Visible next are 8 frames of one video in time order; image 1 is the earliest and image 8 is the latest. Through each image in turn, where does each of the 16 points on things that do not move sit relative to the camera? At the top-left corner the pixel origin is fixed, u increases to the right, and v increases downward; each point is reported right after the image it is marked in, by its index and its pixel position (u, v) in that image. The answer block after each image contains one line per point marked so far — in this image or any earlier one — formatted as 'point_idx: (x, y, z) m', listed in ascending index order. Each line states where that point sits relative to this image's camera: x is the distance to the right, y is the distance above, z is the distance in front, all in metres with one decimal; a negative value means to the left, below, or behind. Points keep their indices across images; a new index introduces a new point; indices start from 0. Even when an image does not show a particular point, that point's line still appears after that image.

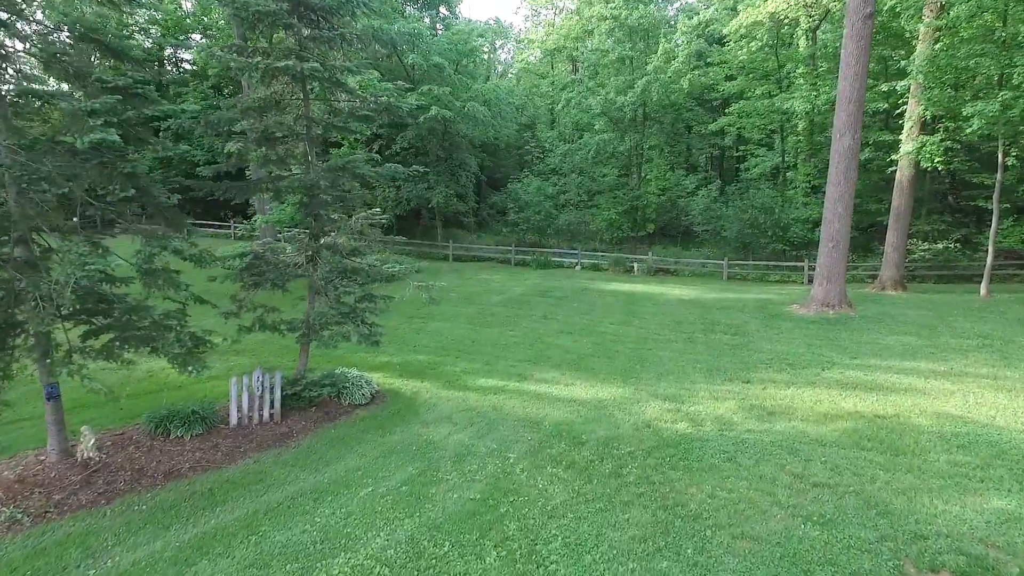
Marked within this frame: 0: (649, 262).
0: (+3.9, +0.7, +17.7) m
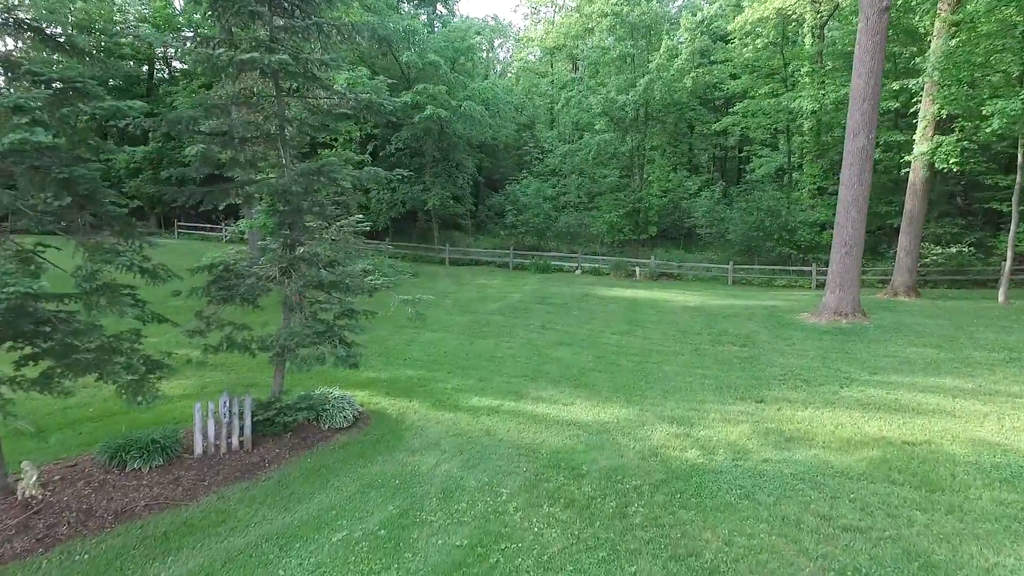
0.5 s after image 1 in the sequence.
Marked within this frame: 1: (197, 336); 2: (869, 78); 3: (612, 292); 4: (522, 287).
0: (+3.9, +0.6, +17.2) m
1: (-2.7, -0.4, +5.3) m
2: (+5.8, +3.4, +10.2) m
3: (+2.4, -0.1, +14.7) m
4: (+0.2, 0.0, +14.8) m
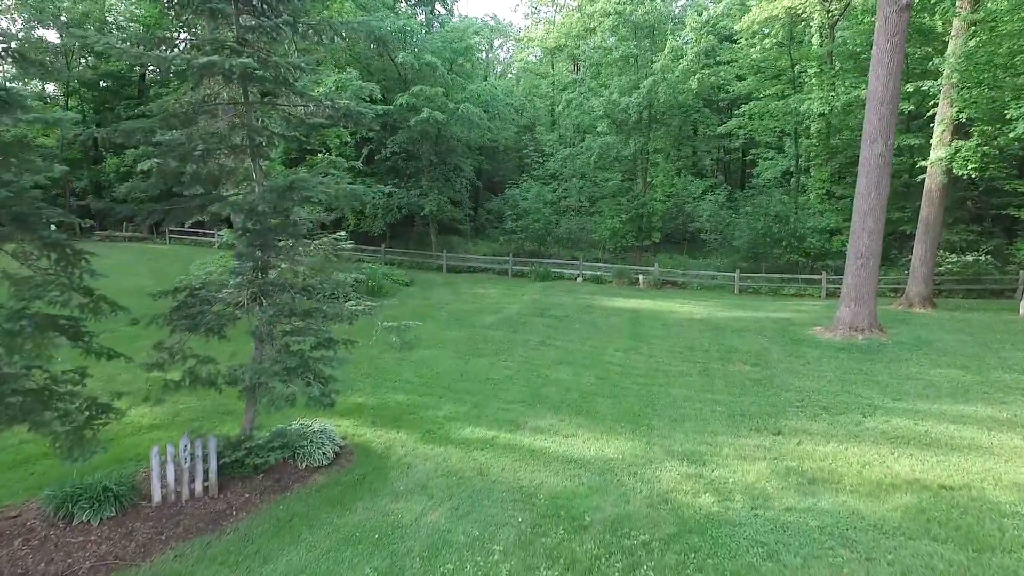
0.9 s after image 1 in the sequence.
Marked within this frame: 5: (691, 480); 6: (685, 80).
0: (+3.9, +0.4, +16.6) m
1: (-2.8, -0.6, +4.8) m
2: (+5.8, +3.2, +9.6) m
3: (+2.3, -0.3, +14.1) m
4: (+0.2, -0.2, +14.3) m
5: (+1.6, -1.7, +5.4) m
6: (+4.4, +5.2, +15.5) m
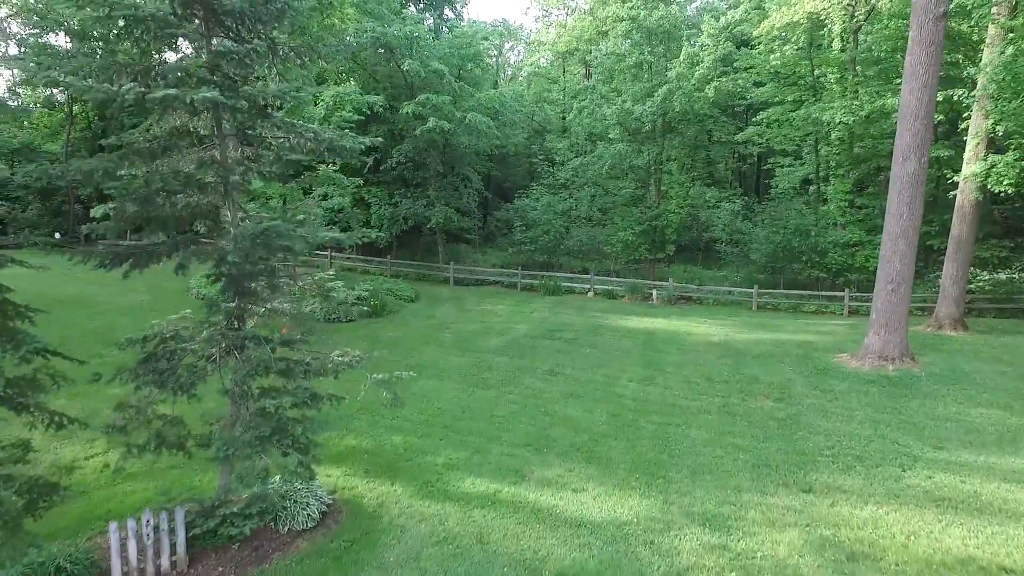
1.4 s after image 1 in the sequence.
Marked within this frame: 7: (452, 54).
0: (+4.1, 0.0, +16.0) m
1: (-2.7, -1.0, +4.3) m
2: (+5.9, +2.8, +9.0) m
3: (+2.5, -0.7, +13.5) m
4: (+0.4, -0.6, +13.7) m
5: (+1.6, -2.1, +4.8) m
6: (+4.6, +4.8, +14.9) m
7: (-1.7, +6.6, +17.6) m
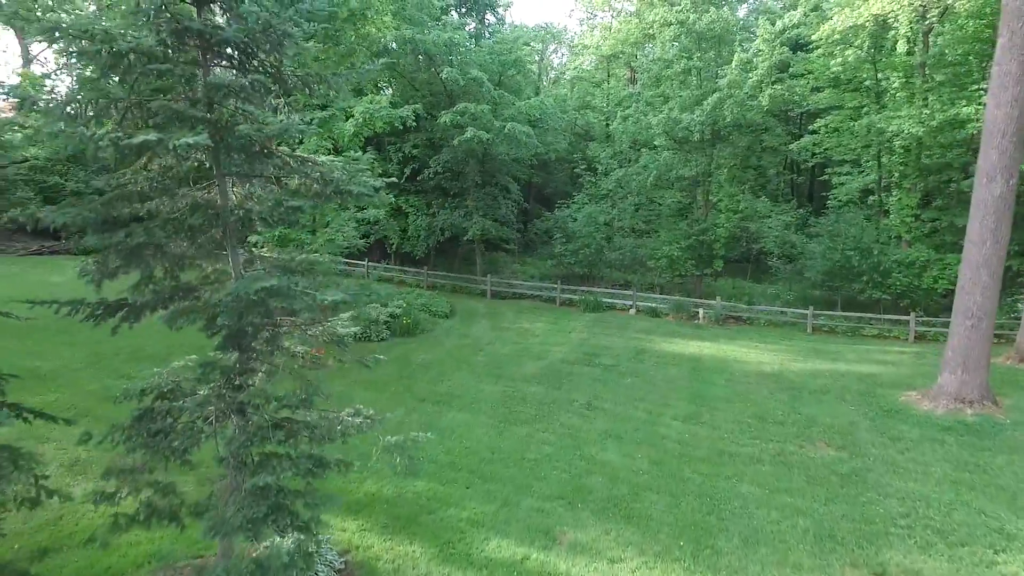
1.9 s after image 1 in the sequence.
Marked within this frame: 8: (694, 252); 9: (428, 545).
0: (+5.0, -0.5, +15.2) m
1: (-2.6, -1.4, +3.9) m
2: (+6.4, +2.3, +8.0) m
3: (+3.3, -1.2, +12.8) m
4: (+1.2, -1.0, +13.1) m
5: (+1.7, -2.5, +4.1) m
6: (+5.5, +4.3, +14.0) m
7: (-0.5, +6.3, +17.1) m
8: (+4.8, +1.0, +16.5) m
9: (-0.7, -2.3, +5.5) m
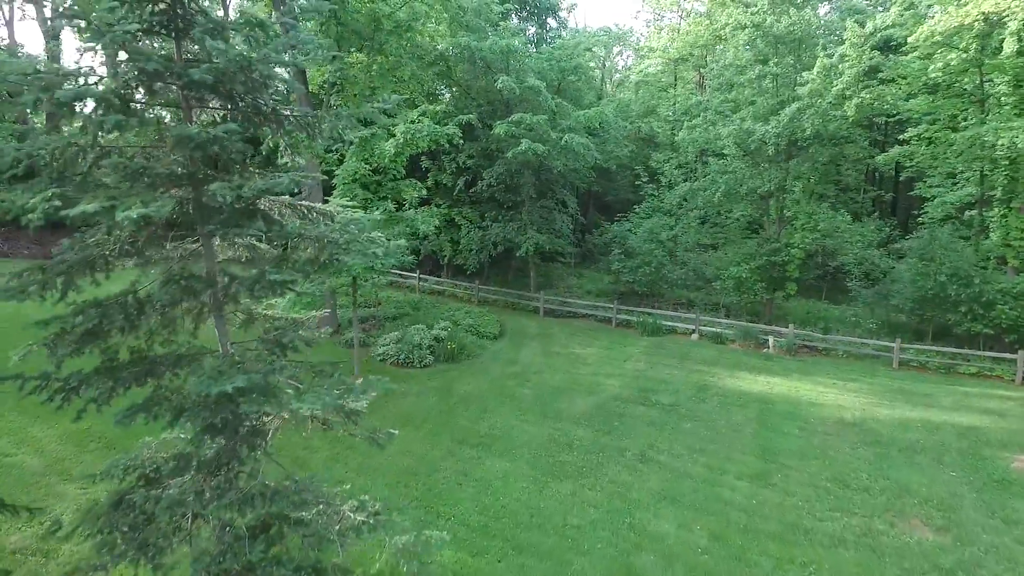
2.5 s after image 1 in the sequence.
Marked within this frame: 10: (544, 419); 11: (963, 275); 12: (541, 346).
0: (+6.2, -1.1, +13.9) m
1: (-2.4, -1.8, +3.4) m
2: (+7.0, +1.7, +6.6) m
3: (+4.2, -1.7, +11.7) m
4: (+2.2, -1.5, +12.2) m
5: (+1.8, -3.0, +3.2) m
6: (+6.7, +3.7, +12.7) m
7: (+1.1, +5.8, +16.3) m
8: (+6.2, +0.4, +15.2) m
9: (-0.5, -2.7, +4.8) m
10: (+0.5, -1.9, +9.2) m
11: (+9.8, +0.3, +13.5) m
12: (+0.6, -1.3, +13.5) m
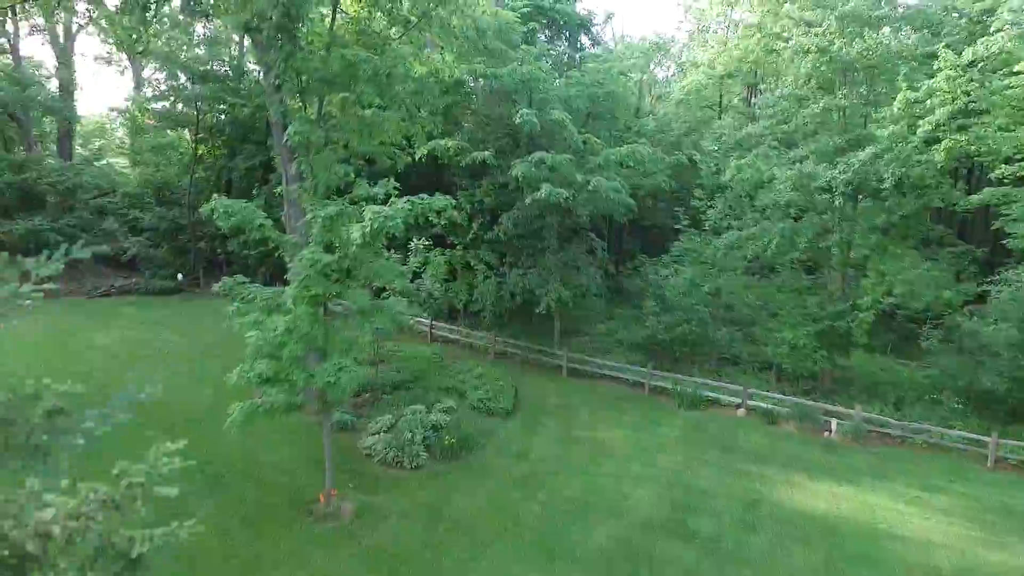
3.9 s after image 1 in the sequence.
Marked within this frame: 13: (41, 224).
0: (+6.5, -2.5, +11.7) m
1: (-2.8, -3.1, +1.7) m
2: (+6.9, +0.3, +4.3) m
3: (+4.4, -3.1, +9.6) m
4: (+2.4, -2.9, +10.2) m
5: (+1.5, -4.3, +1.3) m
6: (+7.0, +2.3, +10.4) m
7: (+1.6, +4.5, +14.4) m
8: (+6.6, -1.0, +13.0) m
9: (-0.8, -4.0, +3.0) m
10: (+0.5, -3.3, +7.4) m
11: (+10.1, -1.2, +11.1) m
12: (+0.9, -2.6, +11.6) m
13: (-14.9, +2.0, +19.6) m
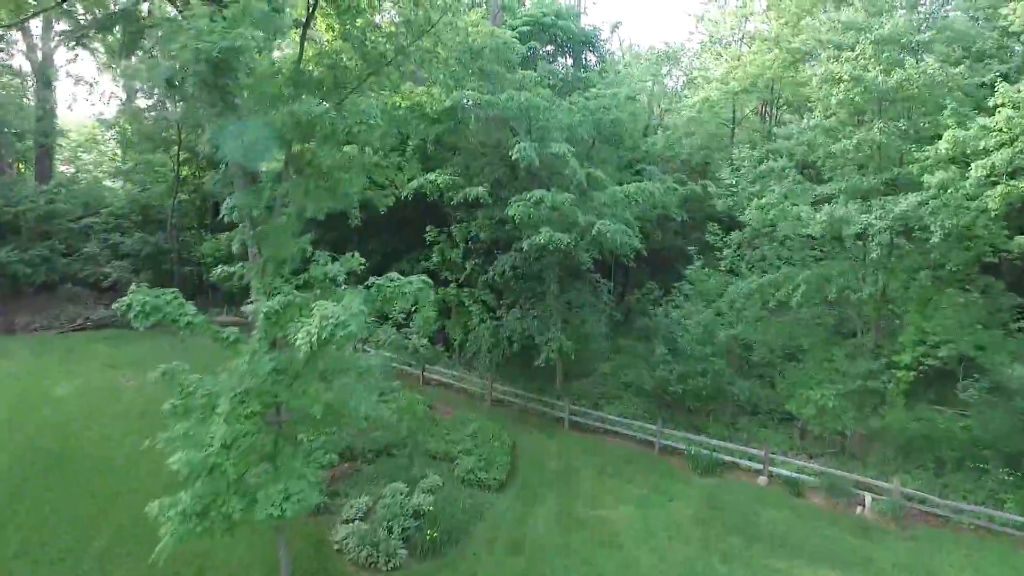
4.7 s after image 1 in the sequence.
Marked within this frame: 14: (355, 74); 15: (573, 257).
0: (+6.4, -3.5, +10.3) m
1: (-3.0, -4.1, +0.5) m
2: (+6.7, -0.7, +3.0) m
3: (+4.3, -4.1, +8.3) m
4: (+2.3, -3.8, +8.9) m
5: (+1.3, -5.3, 0.0) m
6: (+6.9, +1.3, +9.1) m
7: (+1.5, +3.5, +13.1) m
8: (+6.5, -2.0, +11.6) m
9: (-1.0, -5.0, +1.8) m
10: (+0.3, -4.2, +6.1) m
11: (+10.0, -2.2, +9.7) m
12: (+0.8, -3.6, +10.3) m
13: (-14.9, +1.0, +18.5) m
14: (-2.1, +2.8, +8.3) m
15: (+1.3, +0.7, +13.3) m
